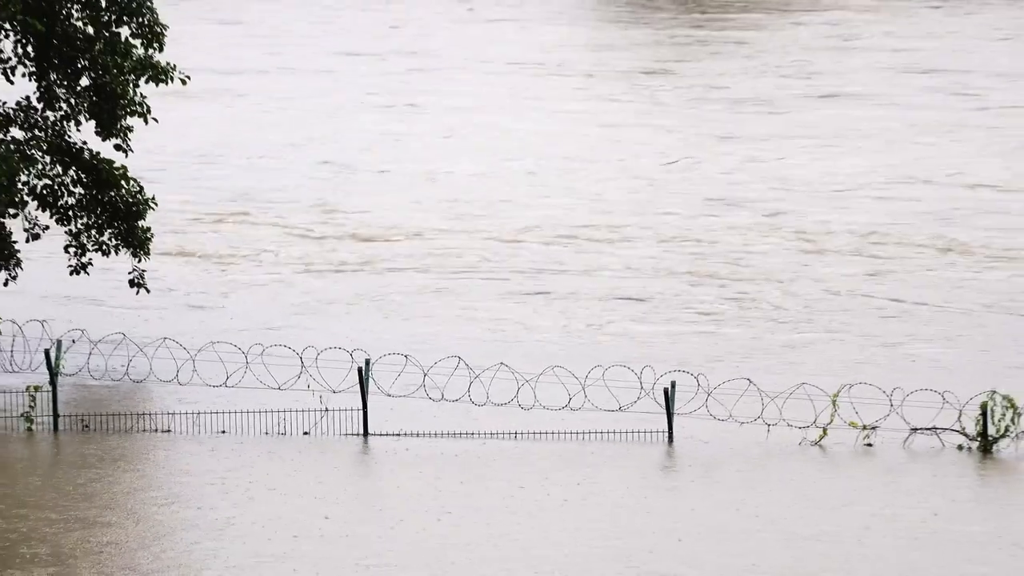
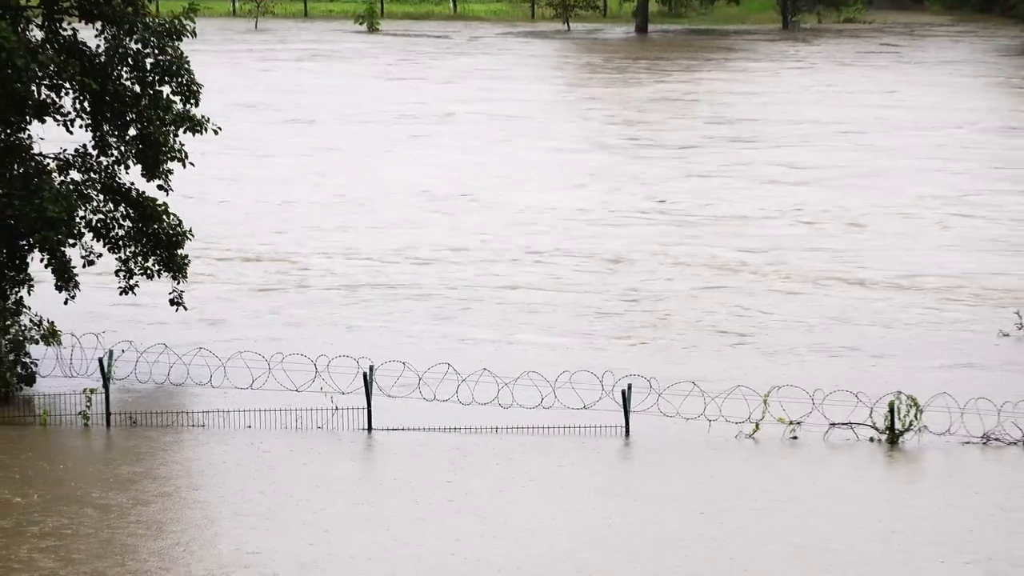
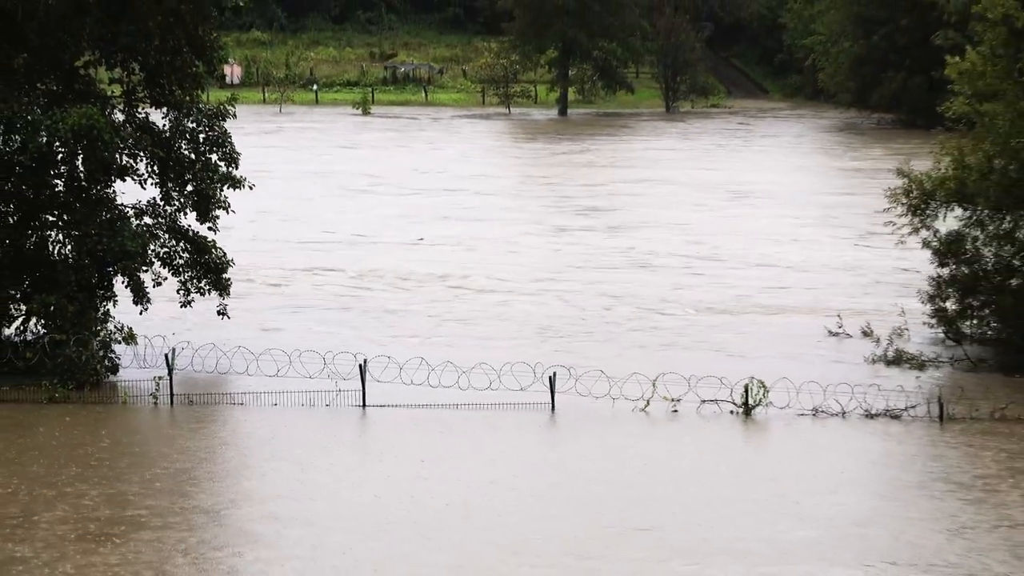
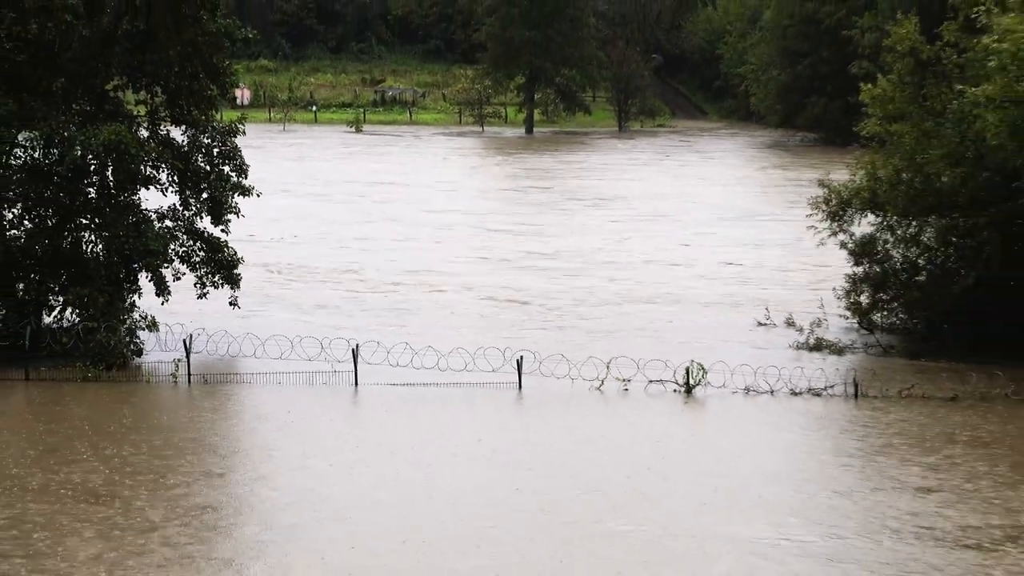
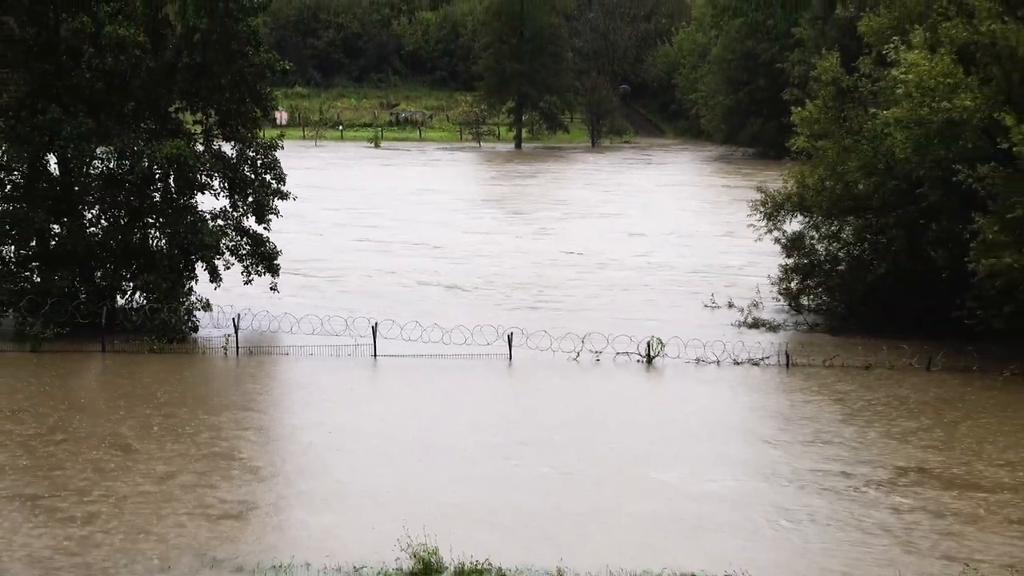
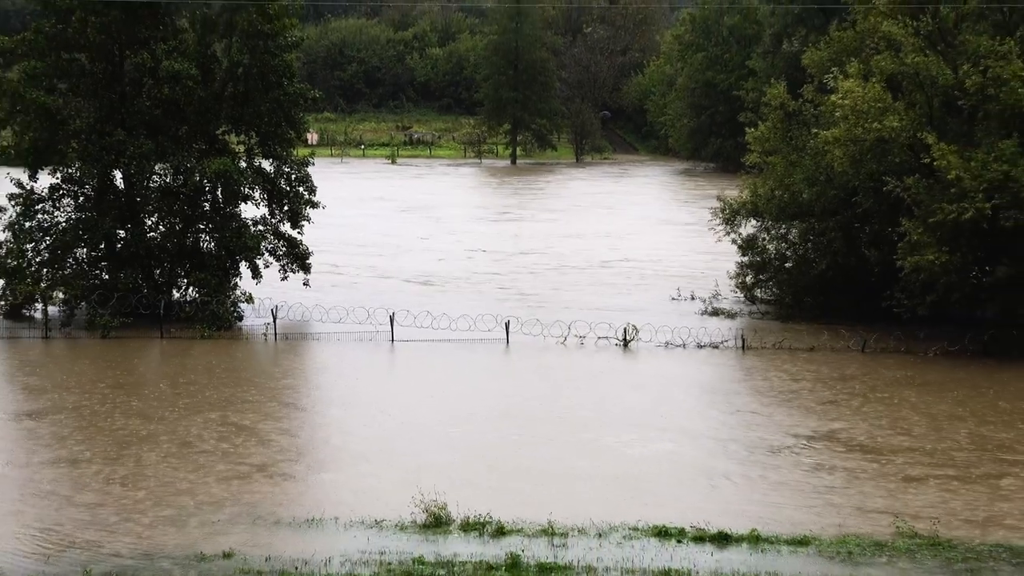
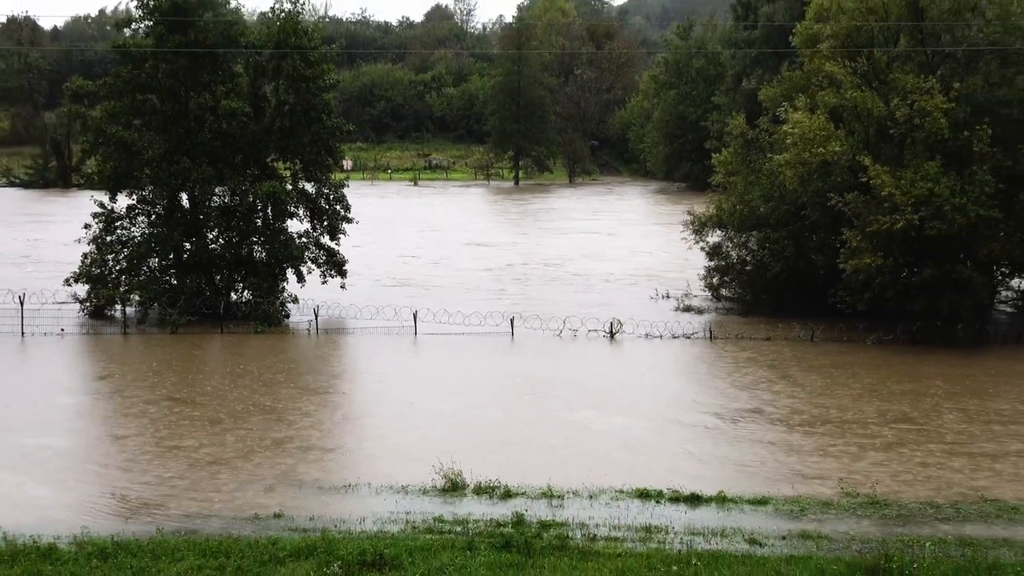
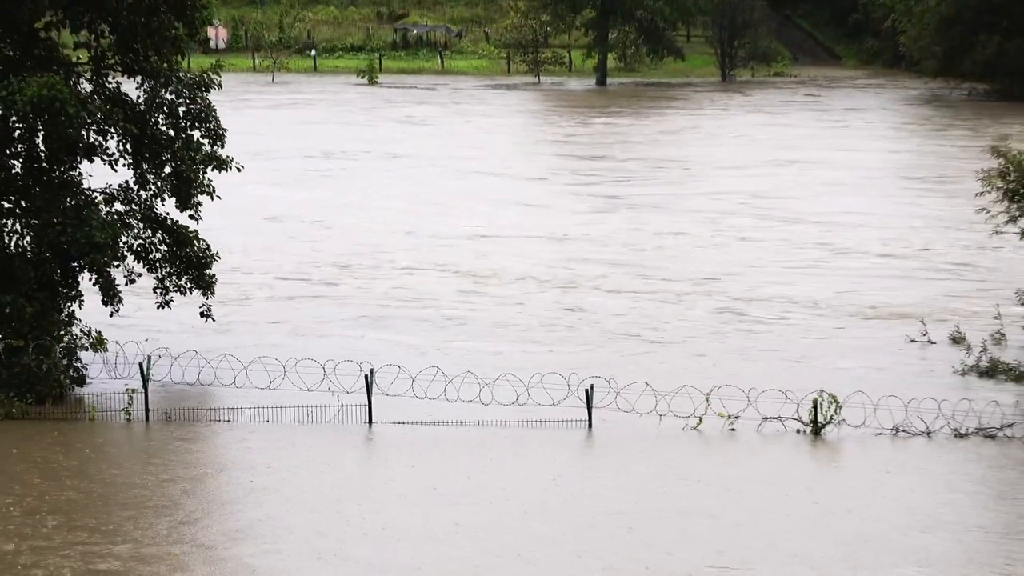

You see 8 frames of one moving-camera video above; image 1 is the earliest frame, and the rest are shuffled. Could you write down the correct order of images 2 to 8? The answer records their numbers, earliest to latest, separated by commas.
2, 8, 3, 4, 5, 6, 7
